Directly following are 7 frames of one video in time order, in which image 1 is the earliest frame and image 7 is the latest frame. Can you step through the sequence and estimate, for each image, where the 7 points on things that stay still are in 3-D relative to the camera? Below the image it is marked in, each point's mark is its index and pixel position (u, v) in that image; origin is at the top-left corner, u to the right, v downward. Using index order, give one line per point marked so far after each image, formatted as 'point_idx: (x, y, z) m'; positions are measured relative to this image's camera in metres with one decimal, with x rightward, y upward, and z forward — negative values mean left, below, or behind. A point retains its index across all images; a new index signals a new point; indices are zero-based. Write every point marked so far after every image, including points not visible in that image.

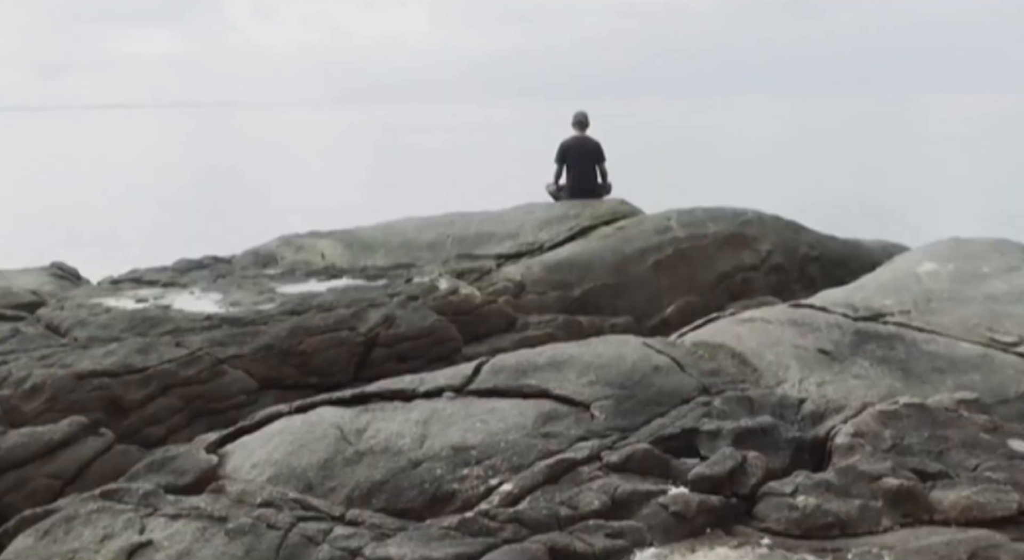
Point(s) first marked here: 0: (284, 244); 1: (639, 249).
0: (-2.1, +0.3, +11.9) m
1: (+1.1, +0.3, +10.7) m
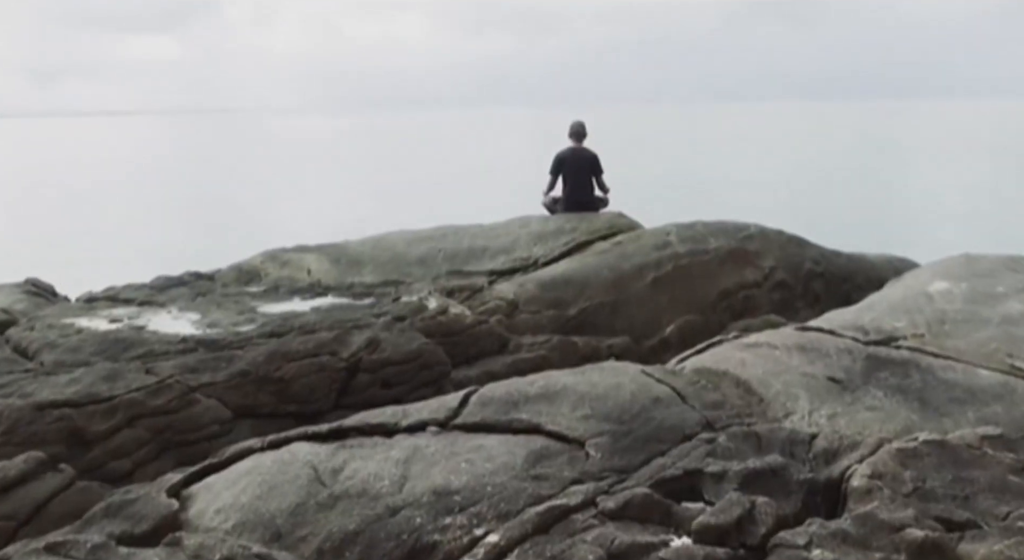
0: (-2.2, +0.2, +11.5) m
1: (+1.0, +0.1, +10.2) m
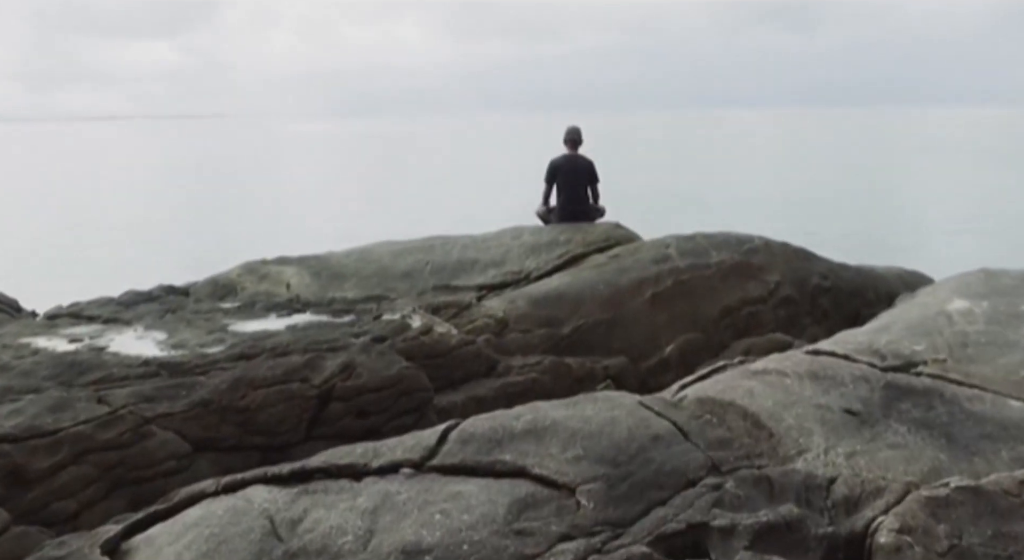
0: (-2.3, +0.1, +10.9) m
1: (+0.9, 0.0, +9.6) m
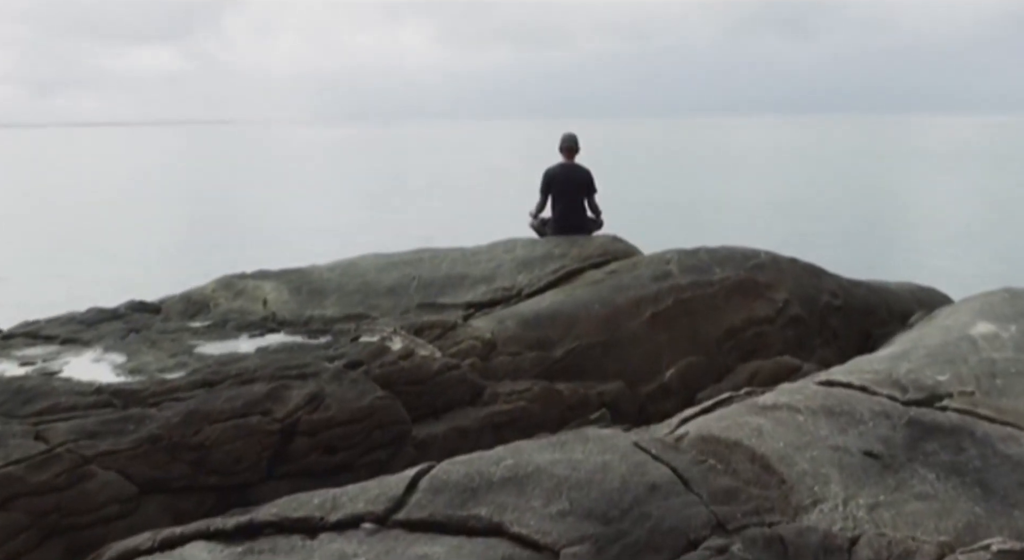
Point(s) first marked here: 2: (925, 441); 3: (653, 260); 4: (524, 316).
0: (-2.4, -0.1, +10.3) m
1: (+0.9, -0.1, +9.0) m
2: (+1.8, -0.7, +5.6) m
3: (+1.1, +0.2, +9.5) m
4: (+0.1, -0.2, +8.7) m
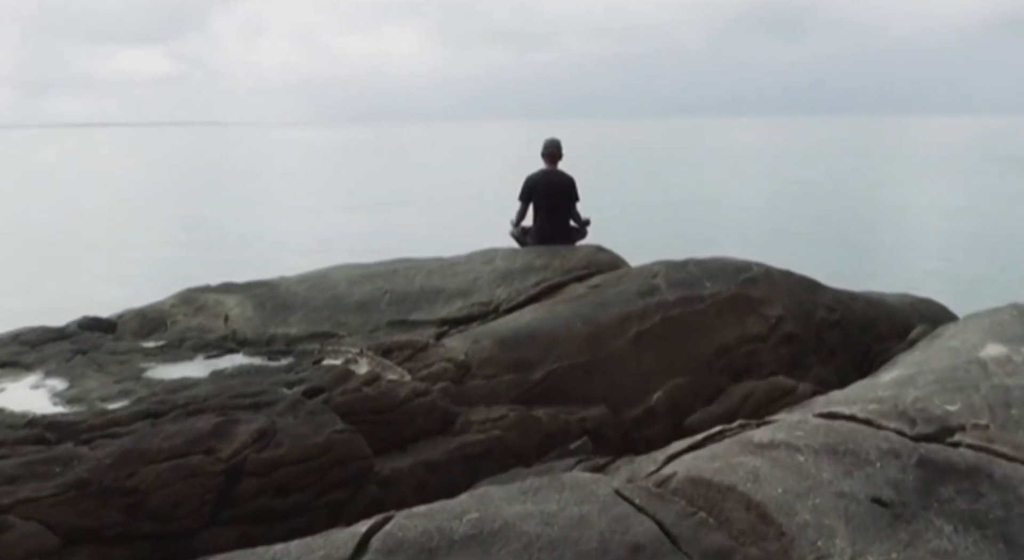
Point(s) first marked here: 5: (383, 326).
0: (-2.5, -0.2, +9.7) m
1: (+0.7, -0.2, +8.4) m
2: (+1.7, -0.8, +5.0) m
3: (+0.9, 0.0, +8.9) m
4: (-0.1, -0.4, +8.2) m
5: (-0.9, -0.3, +9.2) m
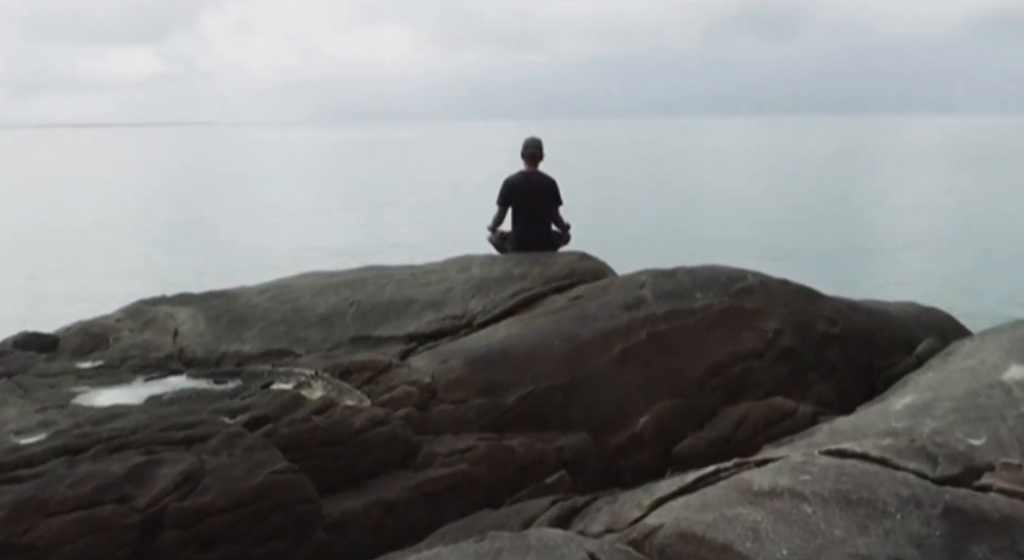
0: (-2.7, -0.3, +8.9) m
1: (+0.5, -0.3, +7.7) m
2: (+1.6, -0.9, +4.3) m
3: (+0.7, 0.0, +8.1) m
4: (-0.2, -0.4, +7.4) m
5: (-1.1, -0.4, +8.4) m
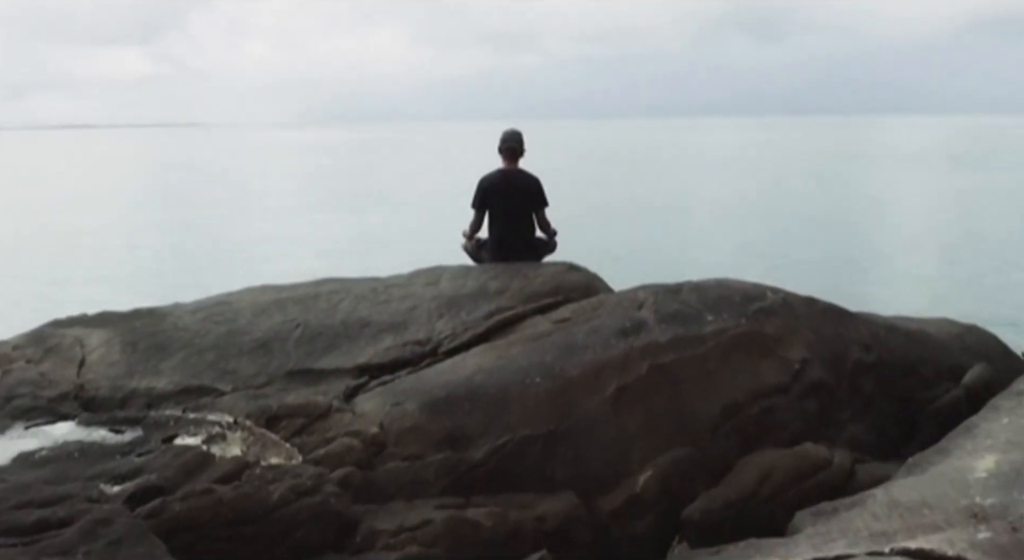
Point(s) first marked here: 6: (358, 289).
0: (-2.9, -0.4, +7.4) m
1: (+0.4, -0.4, +6.2) m
2: (+1.4, -1.0, +2.9) m
3: (+0.6, -0.1, +6.7) m
4: (-0.4, -0.5, +6.0) m
5: (-1.3, -0.5, +7.0) m
6: (-1.0, -0.1, +7.9) m
